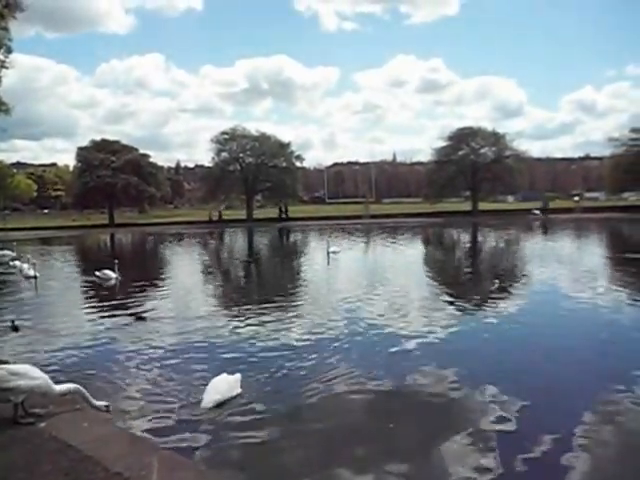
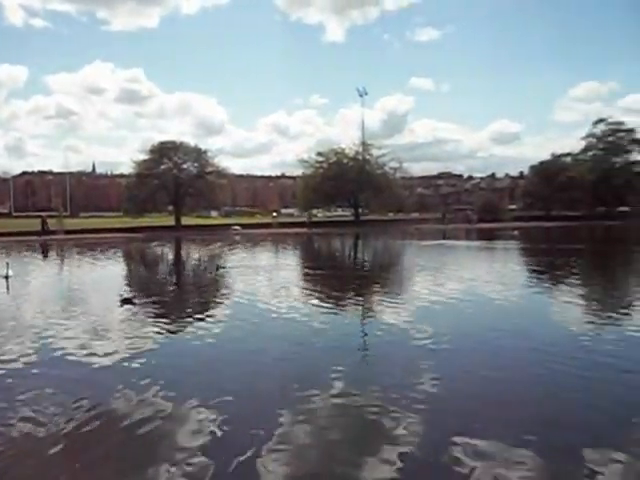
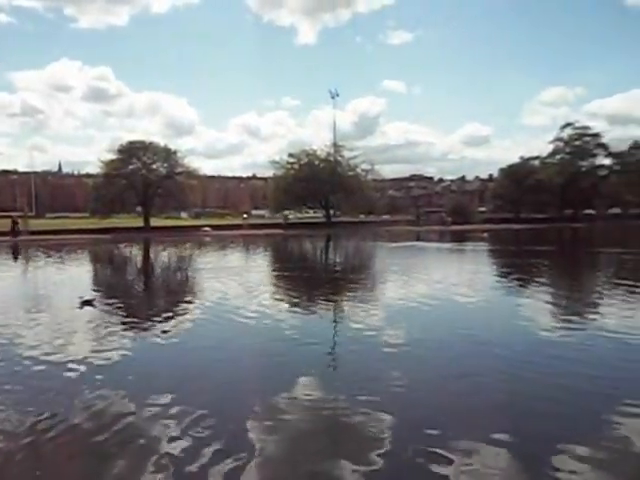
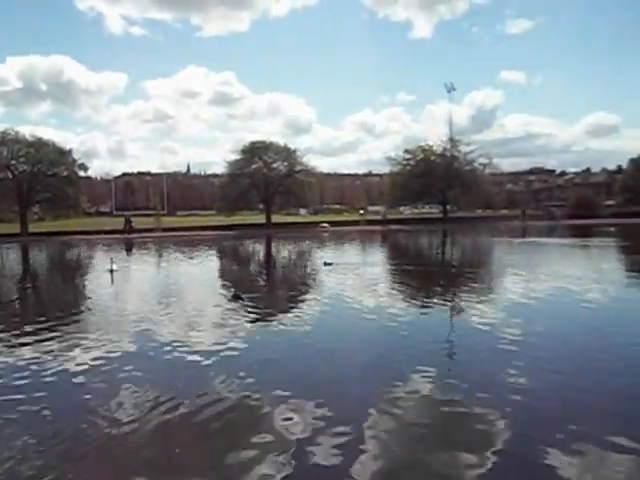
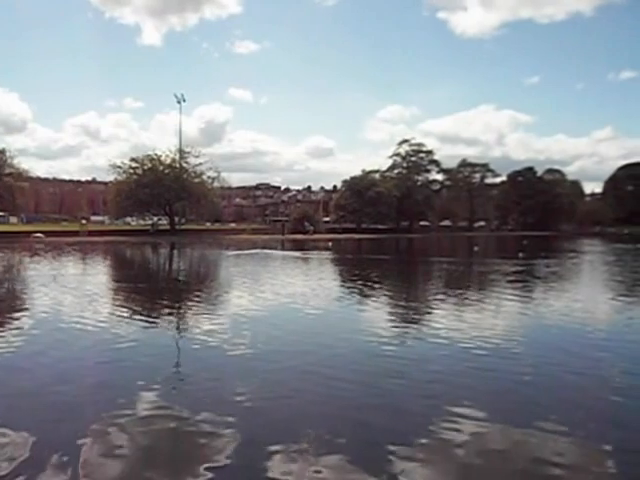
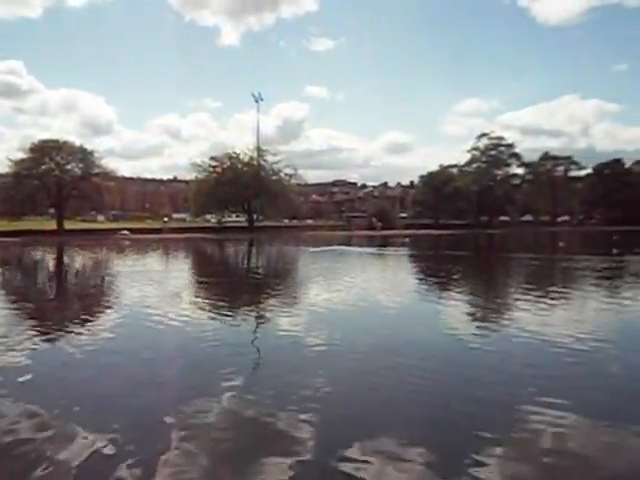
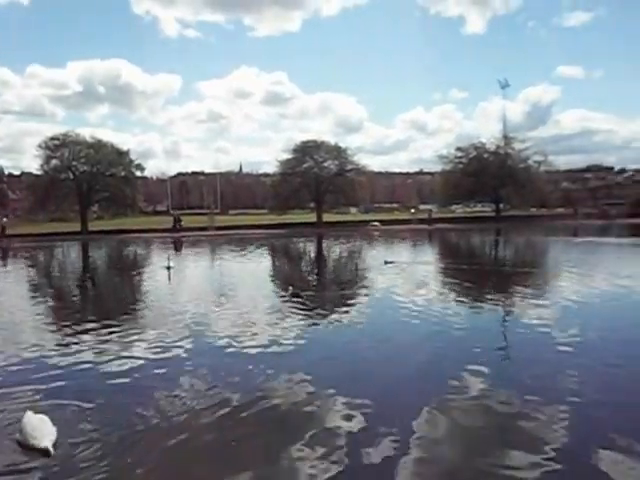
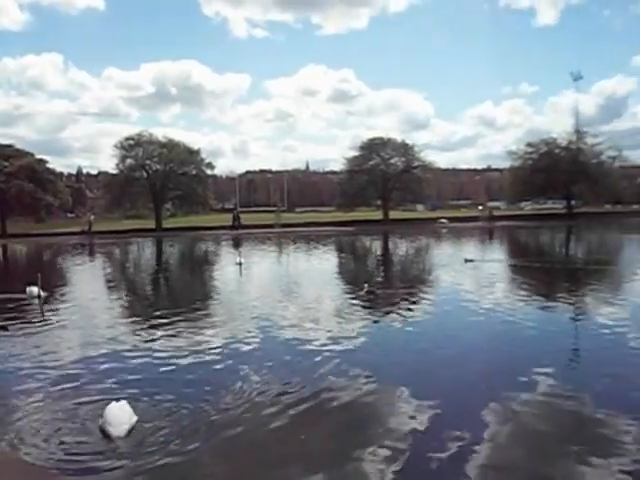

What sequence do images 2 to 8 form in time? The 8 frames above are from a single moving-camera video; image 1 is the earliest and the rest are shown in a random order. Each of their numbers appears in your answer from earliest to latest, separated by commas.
8, 7, 4, 2, 3, 6, 5
